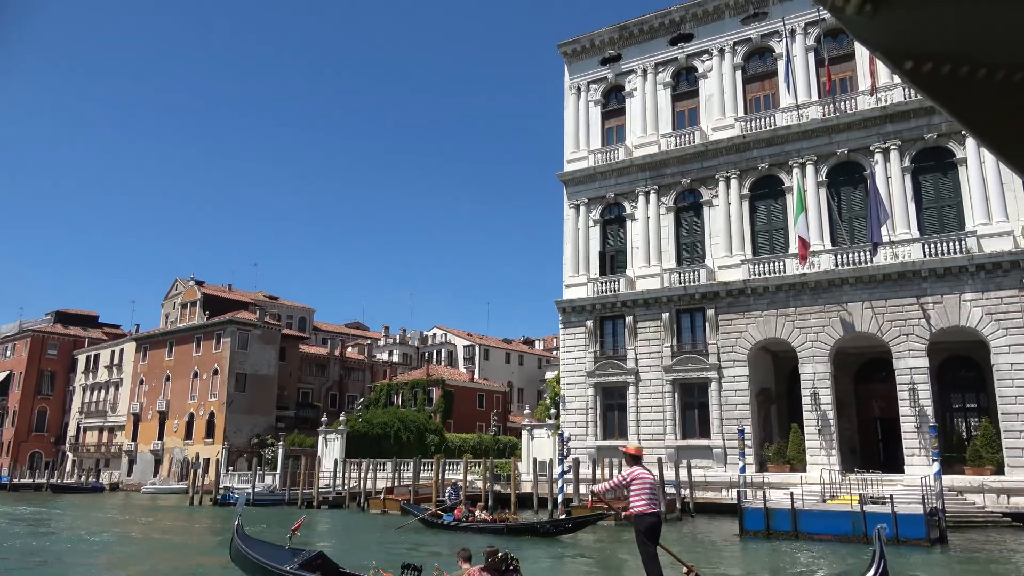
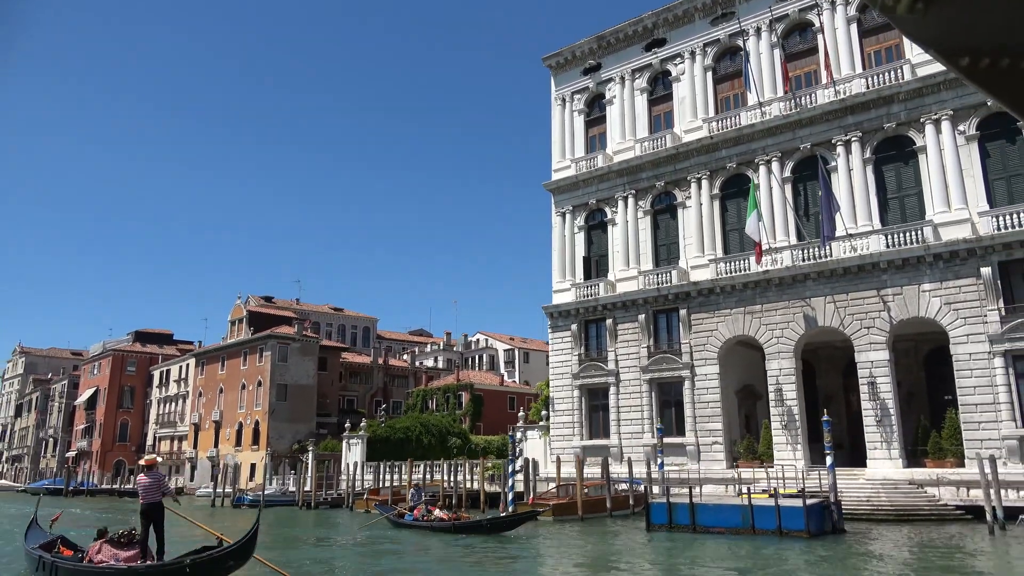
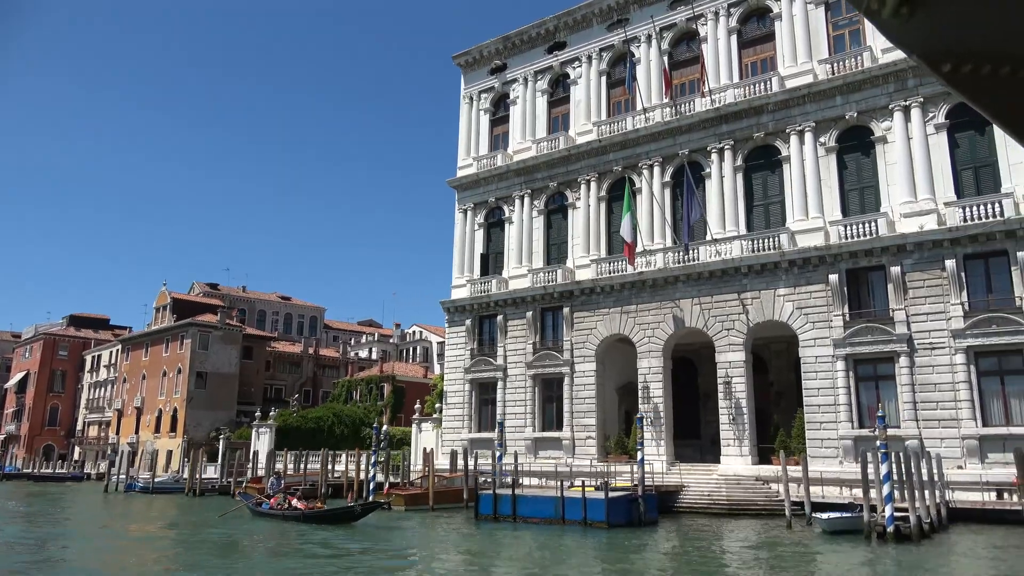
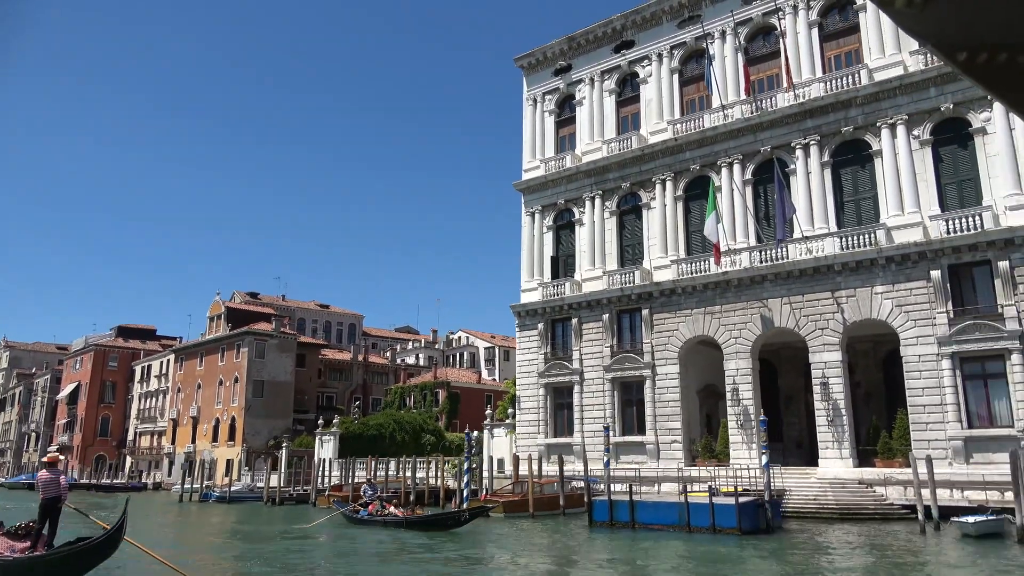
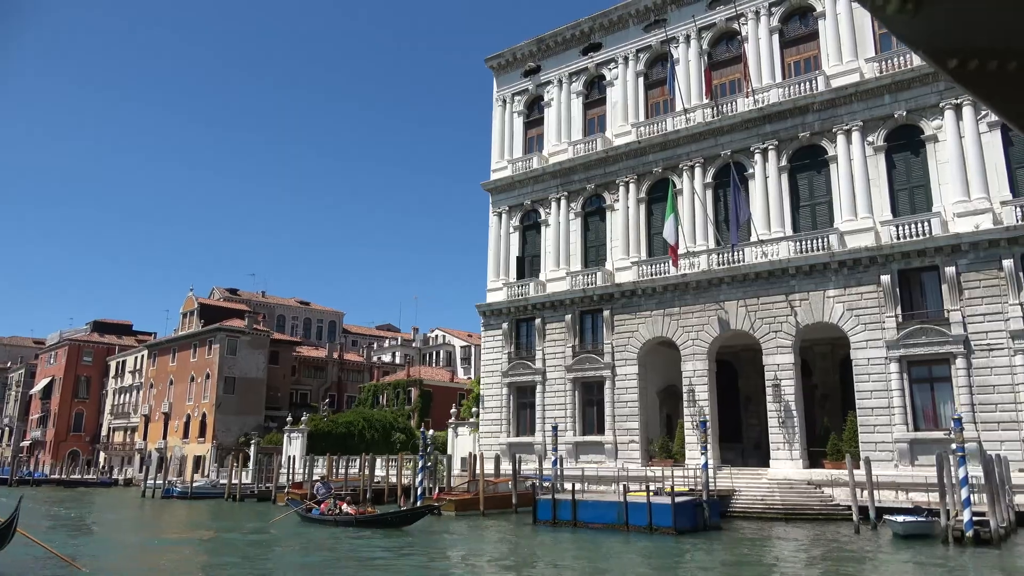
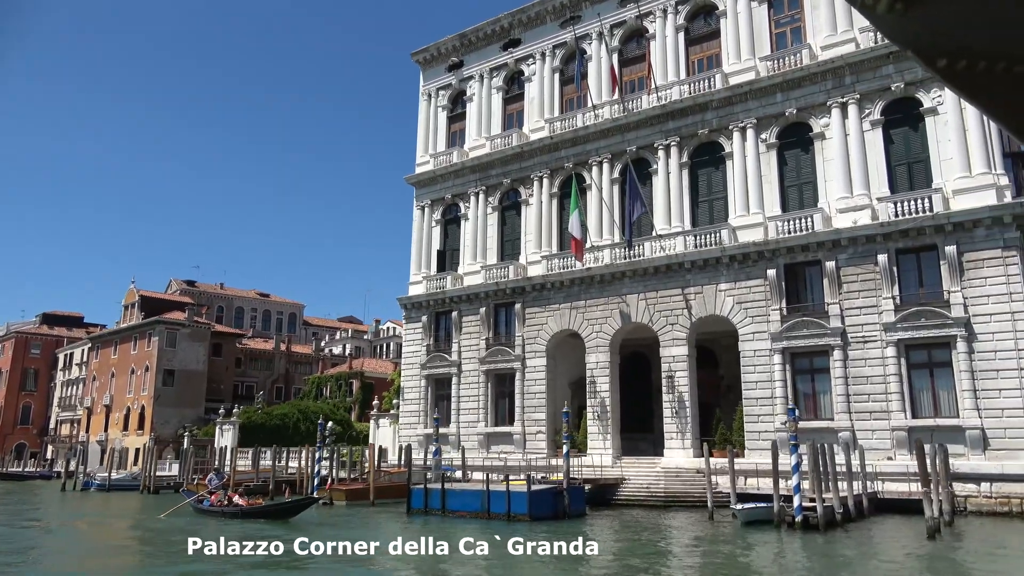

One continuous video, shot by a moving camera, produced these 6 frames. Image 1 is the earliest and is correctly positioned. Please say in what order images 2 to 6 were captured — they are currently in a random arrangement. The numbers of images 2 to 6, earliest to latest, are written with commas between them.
2, 4, 5, 3, 6
